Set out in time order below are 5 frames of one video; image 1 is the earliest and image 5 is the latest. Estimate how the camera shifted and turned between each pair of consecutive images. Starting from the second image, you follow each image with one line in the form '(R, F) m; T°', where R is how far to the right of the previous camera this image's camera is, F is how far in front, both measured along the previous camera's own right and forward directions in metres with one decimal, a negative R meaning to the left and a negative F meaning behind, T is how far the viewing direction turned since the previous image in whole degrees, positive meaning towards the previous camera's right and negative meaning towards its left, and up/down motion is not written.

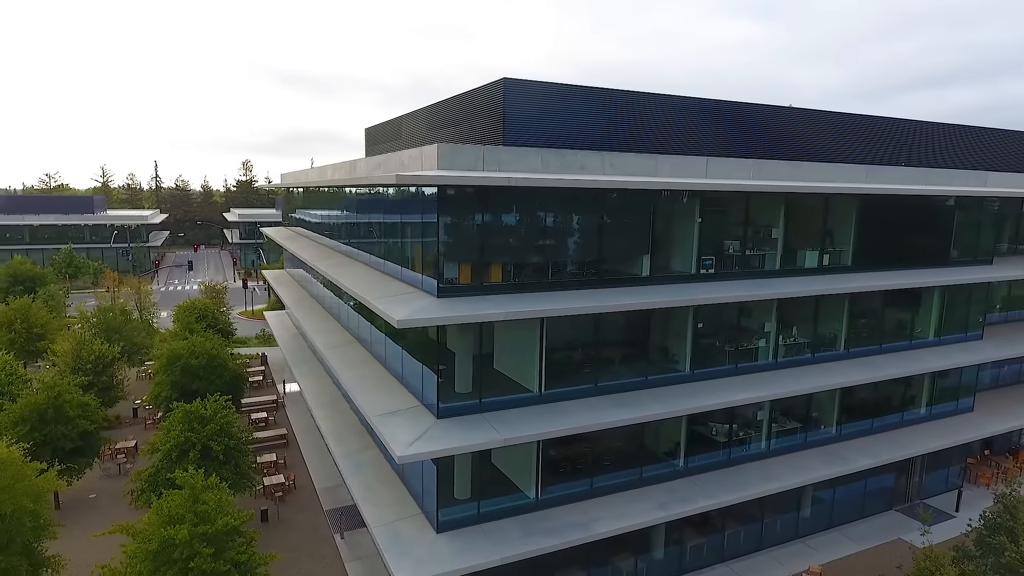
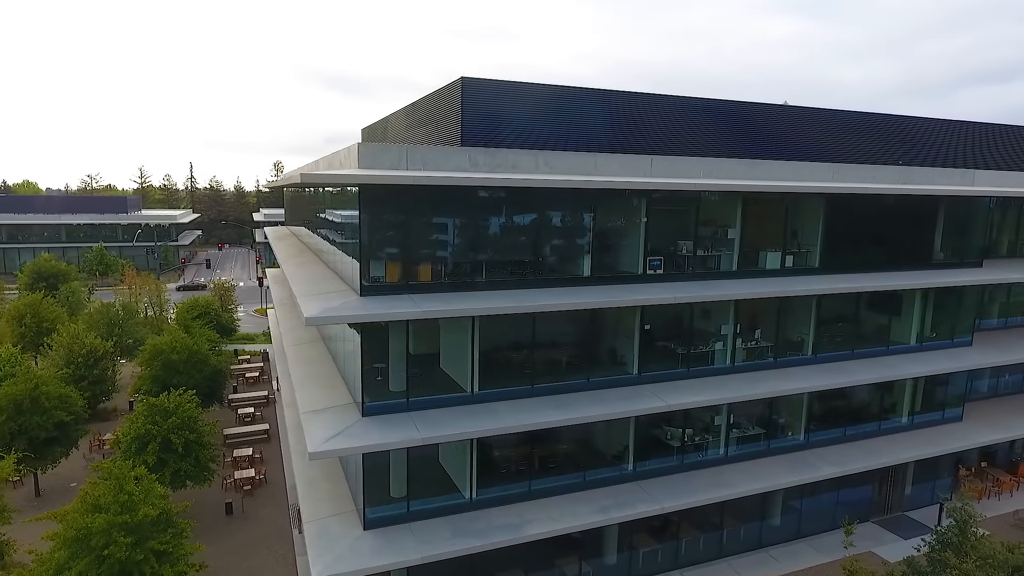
(+2.2, +0.1) m; -3°
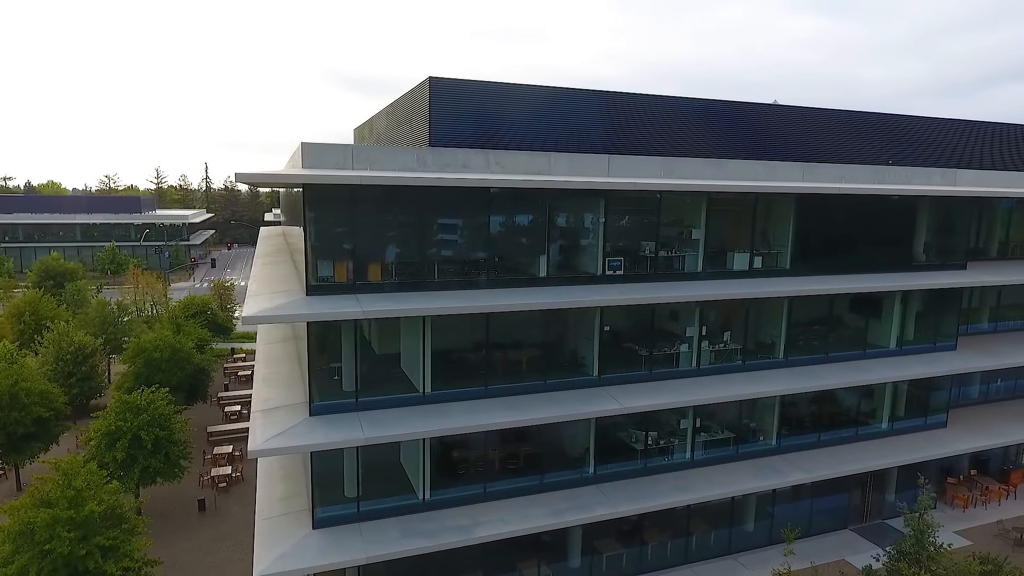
(+1.4, +0.1) m; -2°
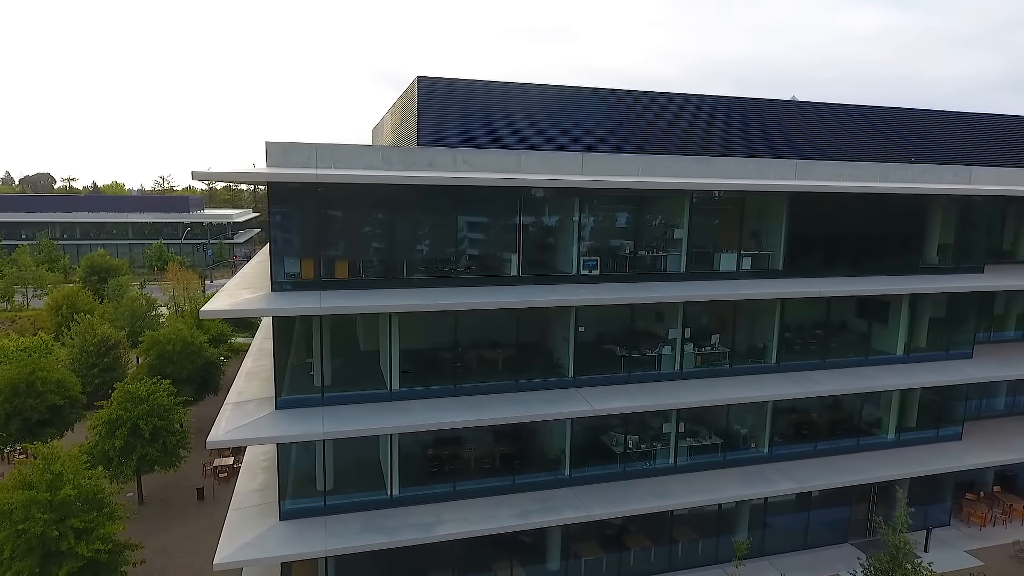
(+1.7, +0.2) m; -4°
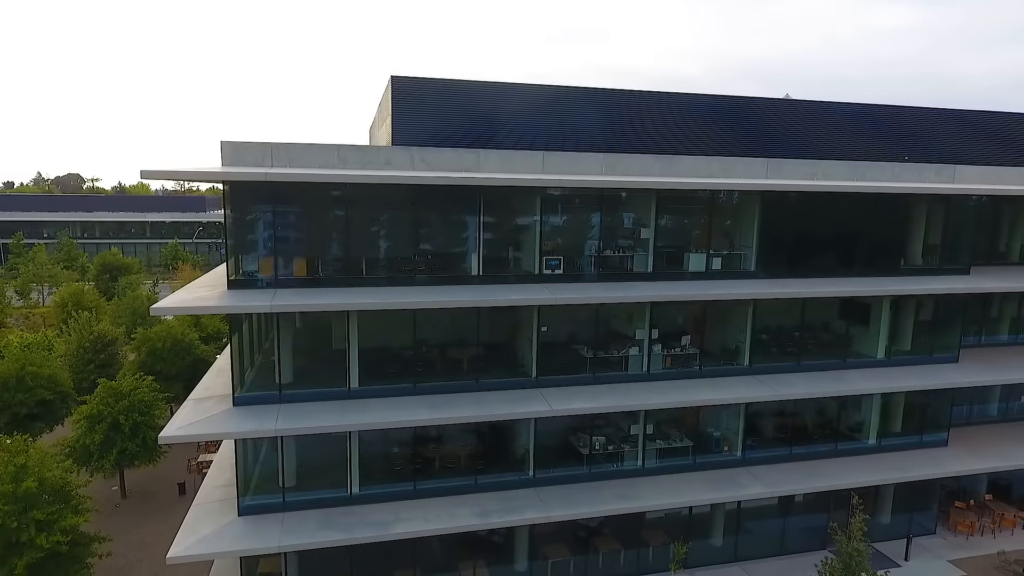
(+1.4, +0.1) m; -2°
